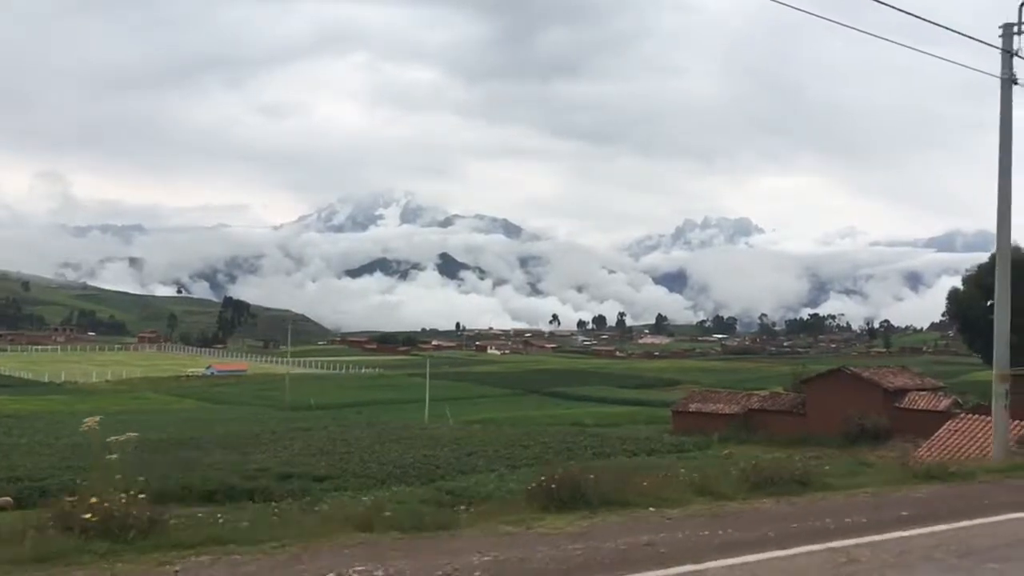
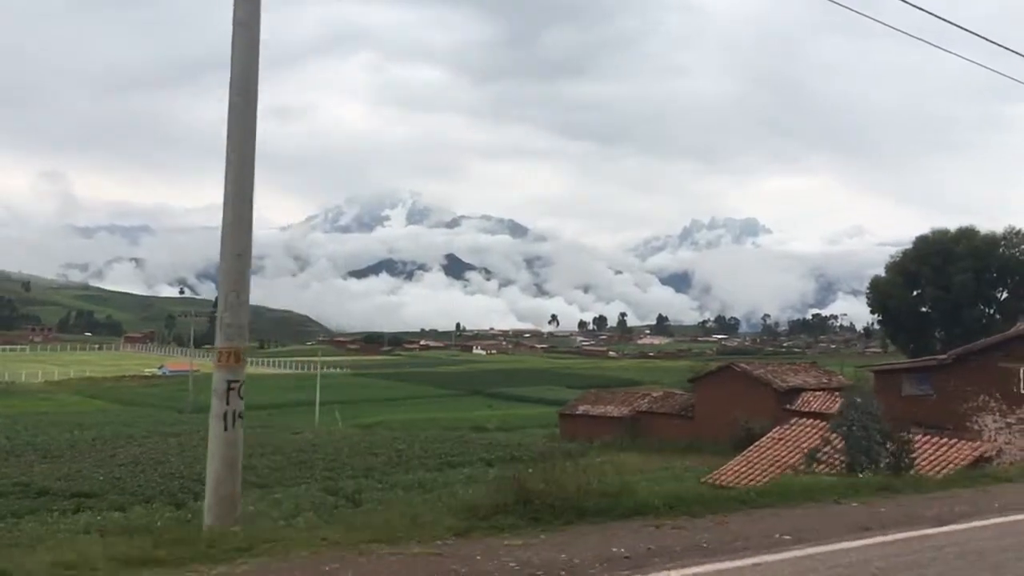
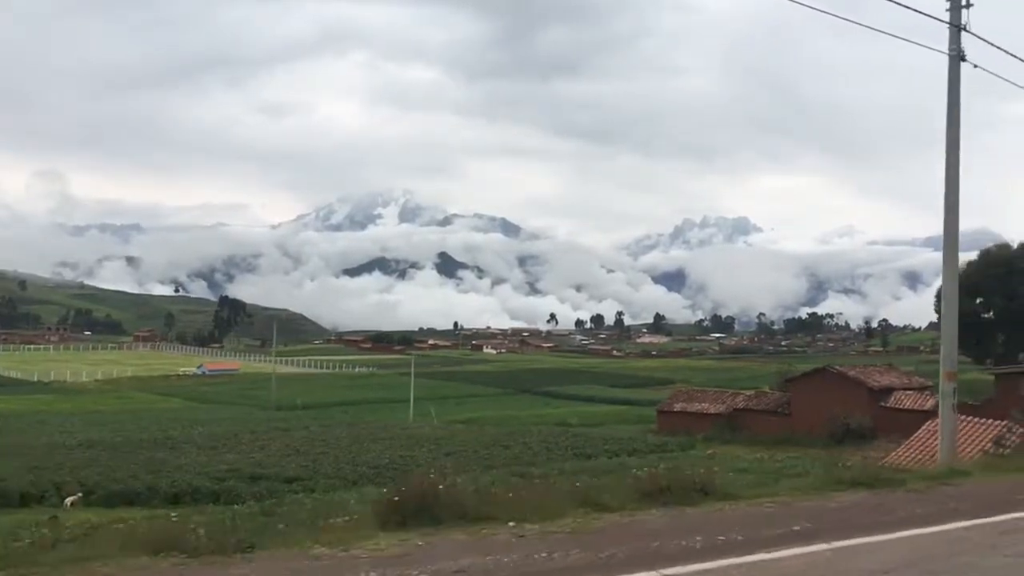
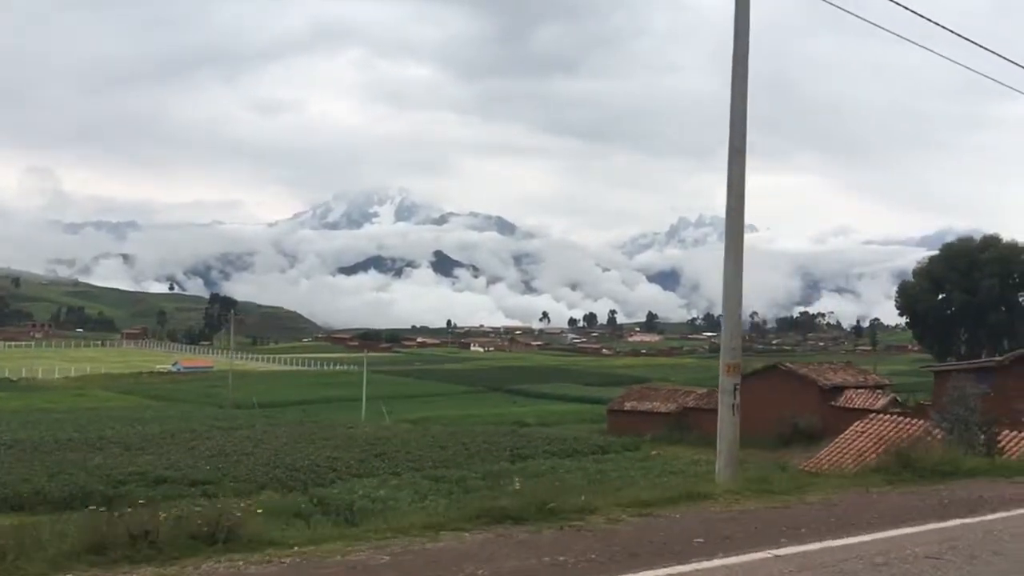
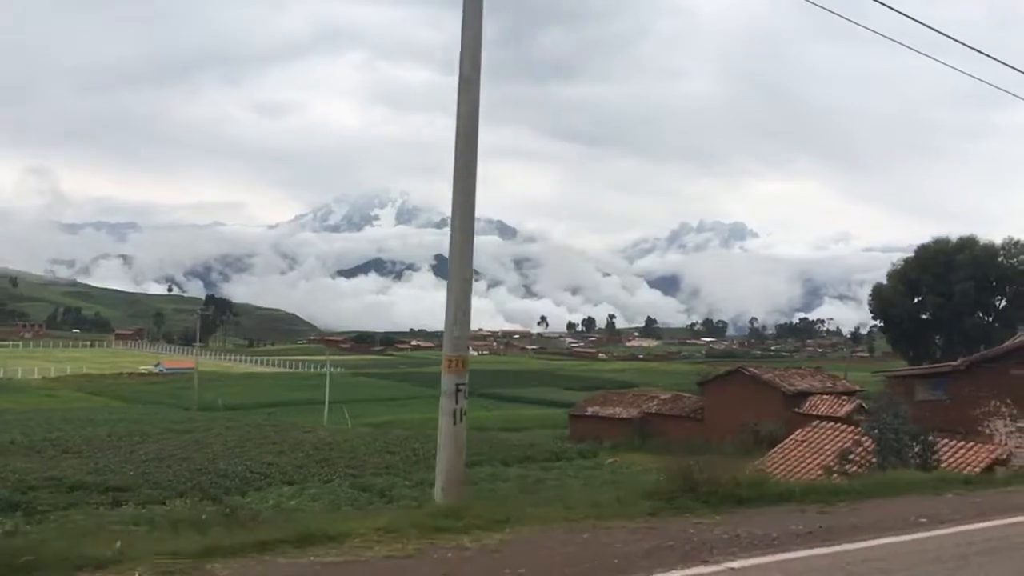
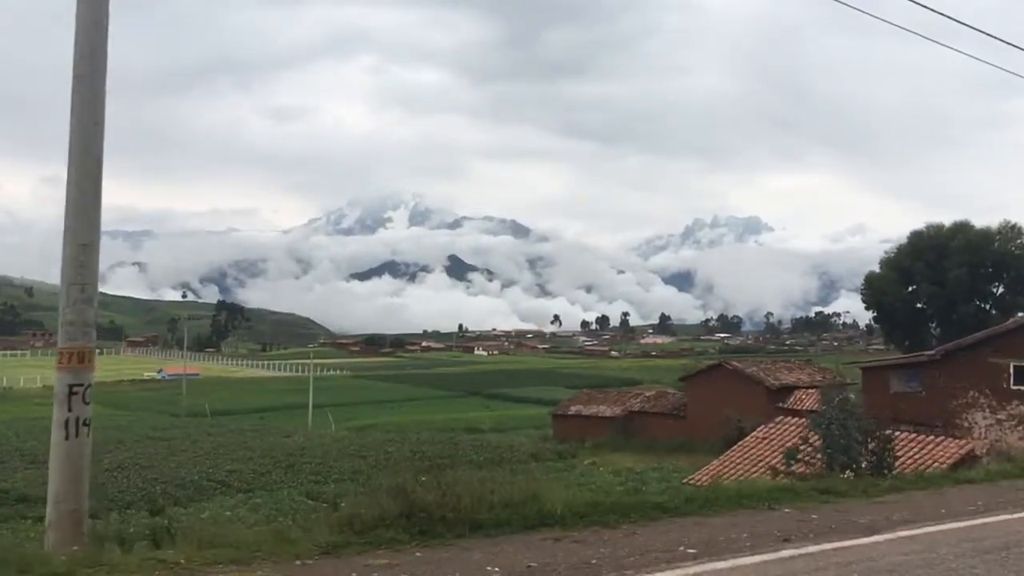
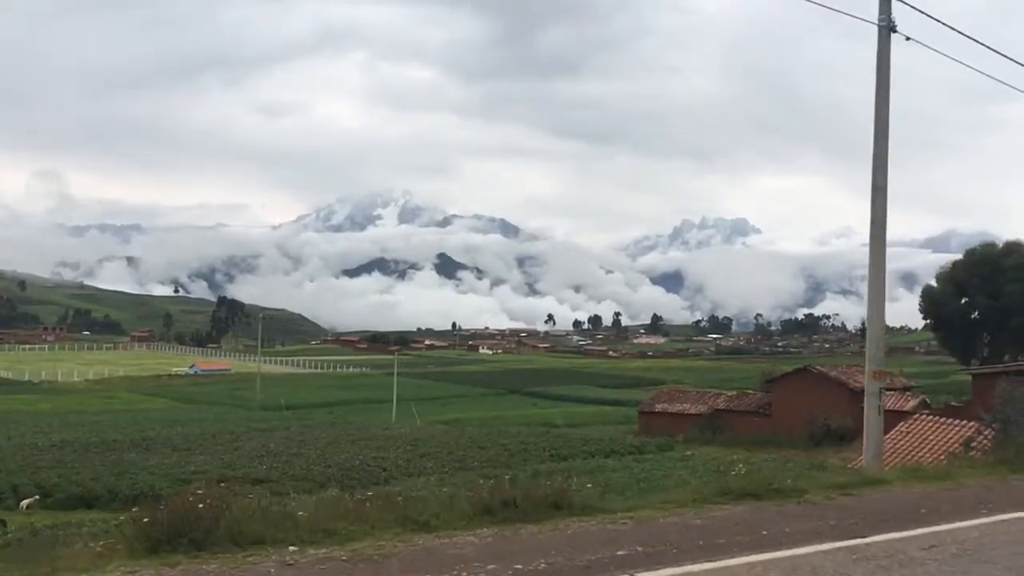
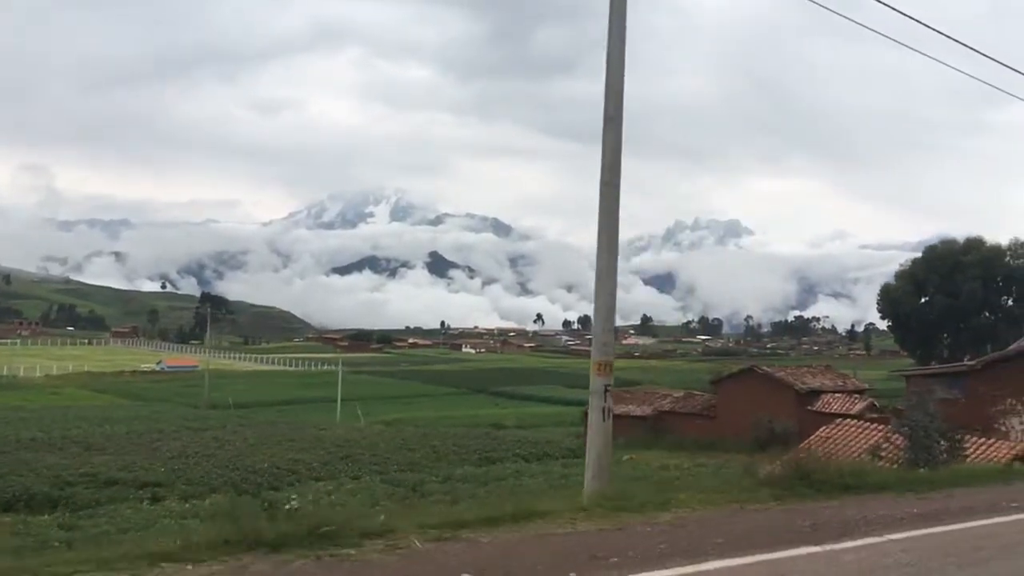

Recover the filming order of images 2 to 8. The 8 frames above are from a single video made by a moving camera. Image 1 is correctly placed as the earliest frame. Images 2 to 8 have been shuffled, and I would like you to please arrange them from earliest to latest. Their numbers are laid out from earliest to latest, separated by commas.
3, 7, 4, 8, 5, 2, 6
